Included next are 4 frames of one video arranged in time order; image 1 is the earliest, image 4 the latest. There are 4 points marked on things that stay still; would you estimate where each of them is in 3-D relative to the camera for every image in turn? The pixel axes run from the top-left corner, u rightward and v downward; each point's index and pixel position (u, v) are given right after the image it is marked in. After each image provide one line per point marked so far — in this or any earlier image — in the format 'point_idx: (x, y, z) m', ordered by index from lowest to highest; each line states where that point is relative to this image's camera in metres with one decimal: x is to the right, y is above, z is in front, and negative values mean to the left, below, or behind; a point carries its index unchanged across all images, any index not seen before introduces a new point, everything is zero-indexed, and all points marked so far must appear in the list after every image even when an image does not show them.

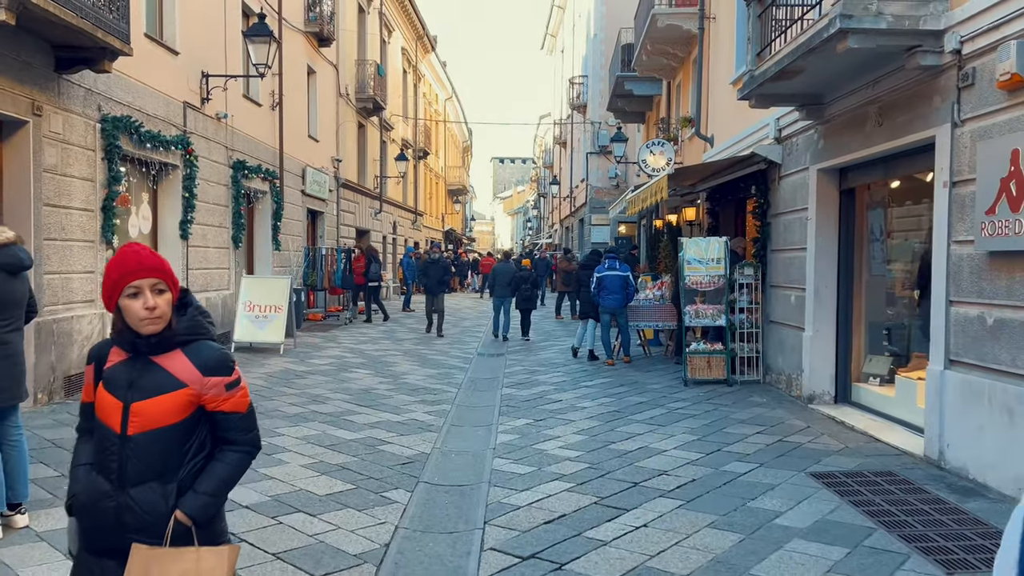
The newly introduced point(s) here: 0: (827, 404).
0: (+3.1, -1.1, +7.7) m
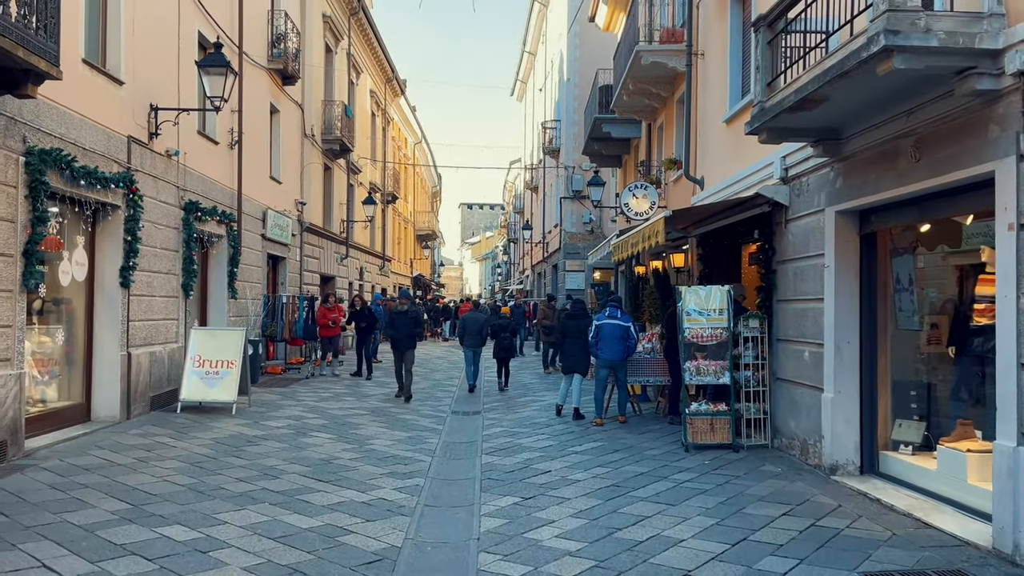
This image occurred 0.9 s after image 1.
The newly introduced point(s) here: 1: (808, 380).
0: (+2.9, -1.6, +6.8) m
1: (+2.8, -0.9, +7.5) m
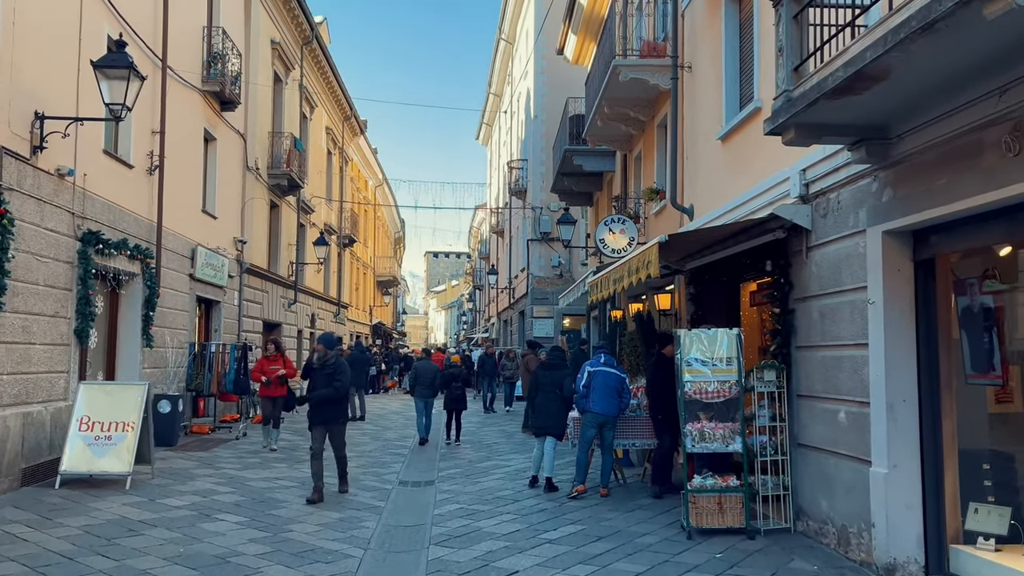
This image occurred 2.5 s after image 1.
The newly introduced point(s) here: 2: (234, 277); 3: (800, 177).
0: (+2.6, -1.9, +5.2) m
1: (+2.4, -1.2, +5.8) m
2: (-5.8, +0.2, +16.7) m
3: (+2.4, +0.9, +6.5) m
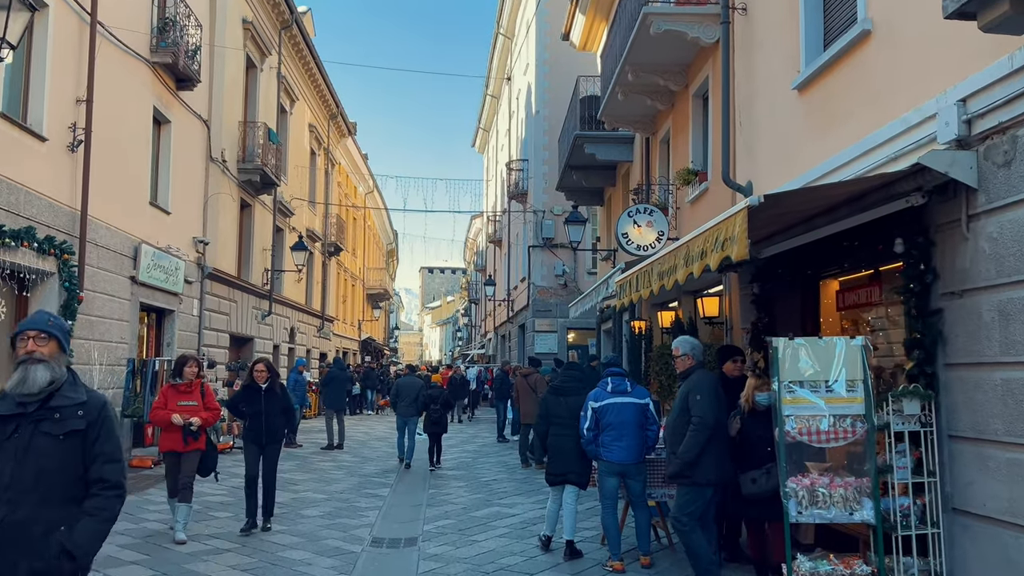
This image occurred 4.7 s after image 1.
0: (+2.7, -1.8, +3.0) m
1: (+2.5, -1.1, +3.6) m
2: (-5.8, +0.1, +14.4) m
3: (+2.4, +1.0, +4.4) m
